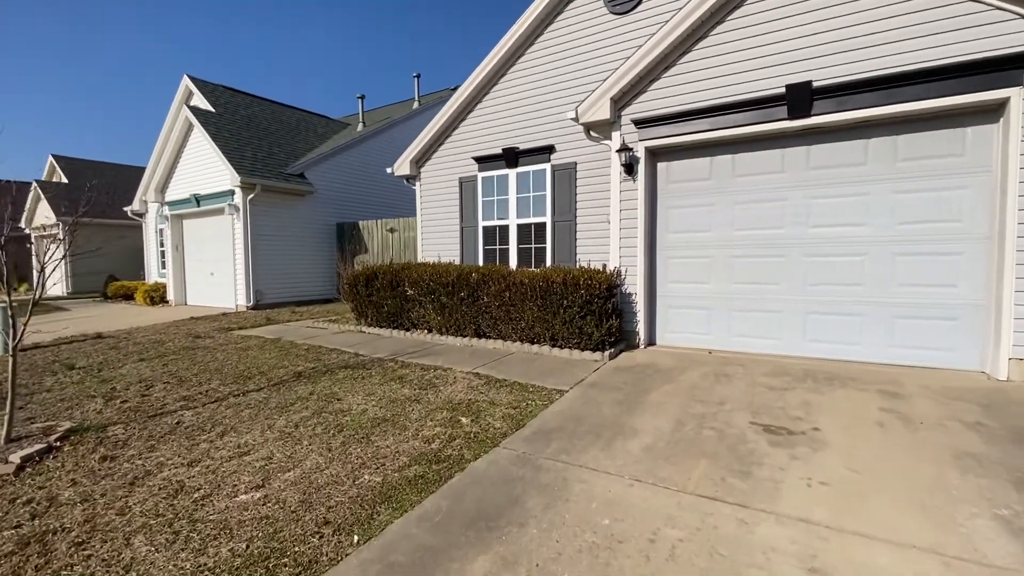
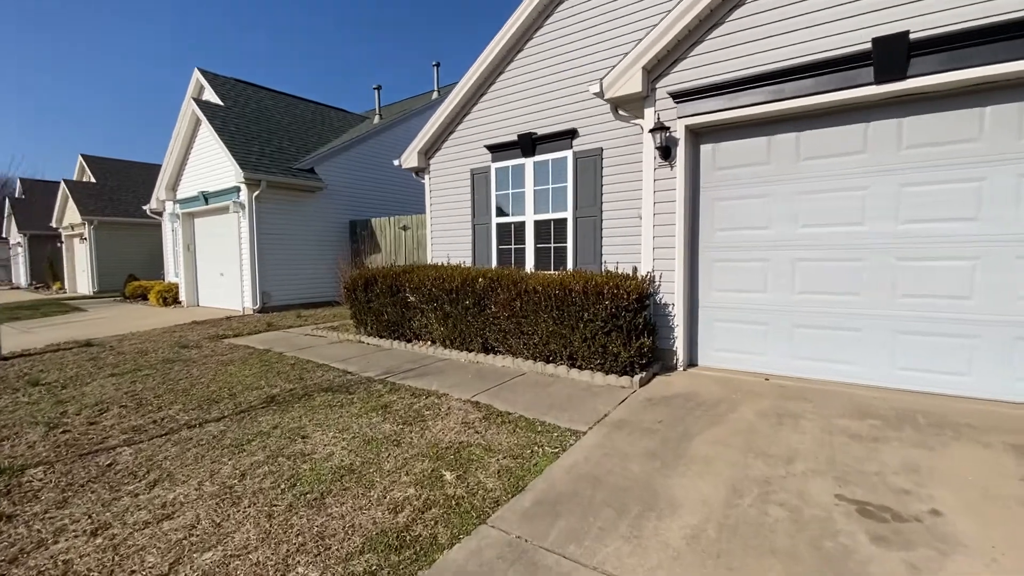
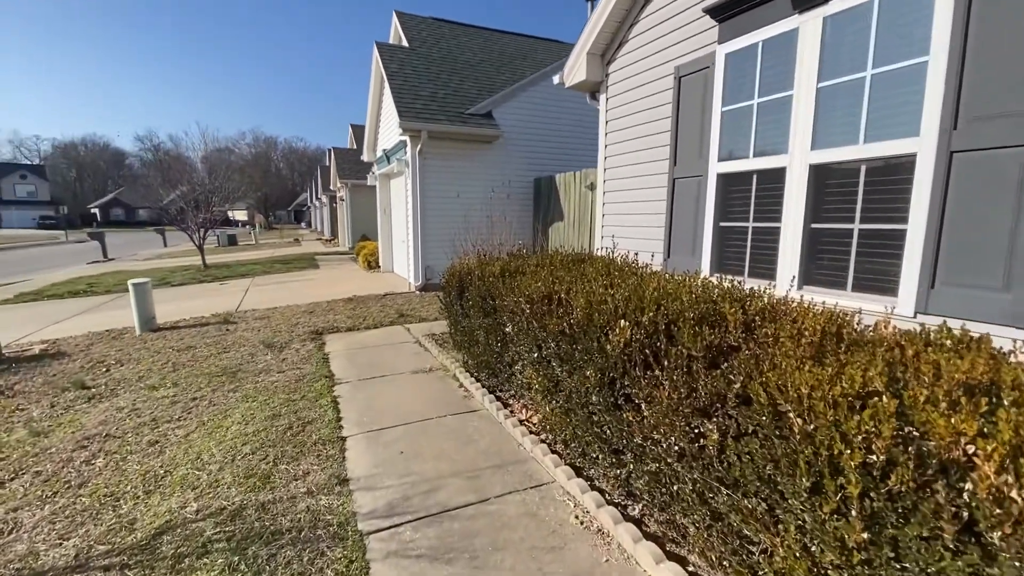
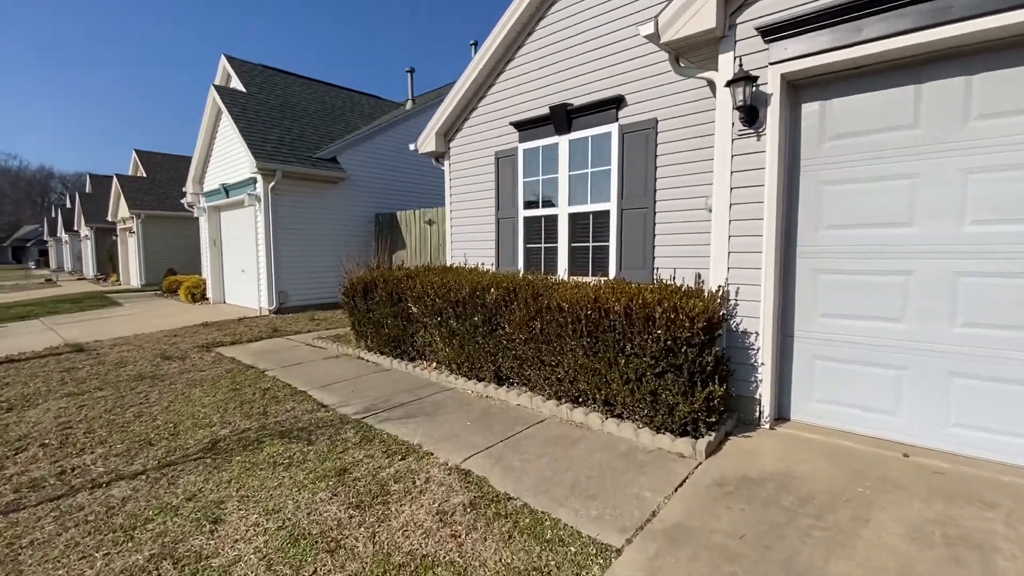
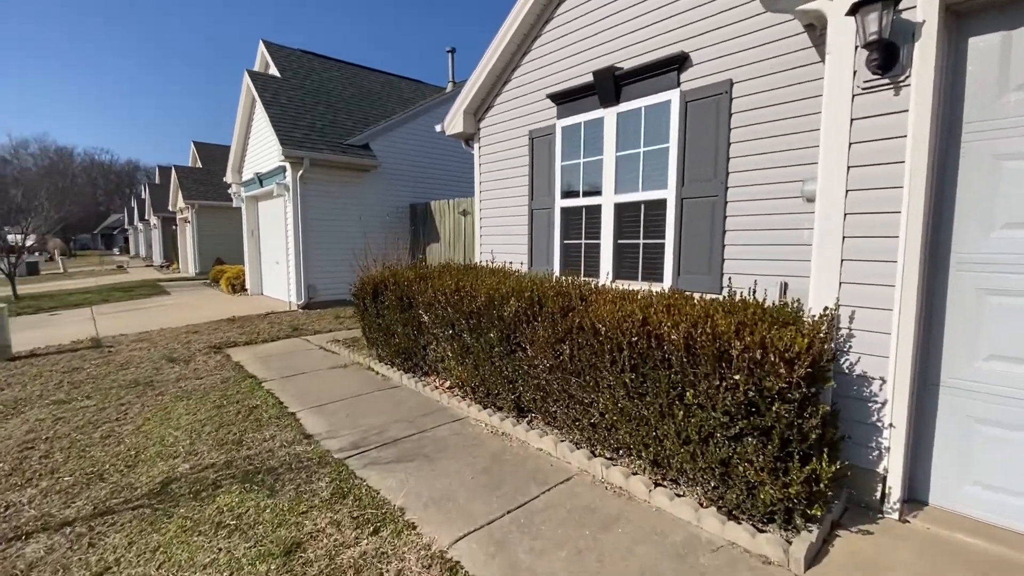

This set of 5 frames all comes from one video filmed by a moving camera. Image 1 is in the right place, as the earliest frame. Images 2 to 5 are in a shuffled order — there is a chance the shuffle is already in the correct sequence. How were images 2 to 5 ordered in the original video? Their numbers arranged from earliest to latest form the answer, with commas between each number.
2, 4, 5, 3
